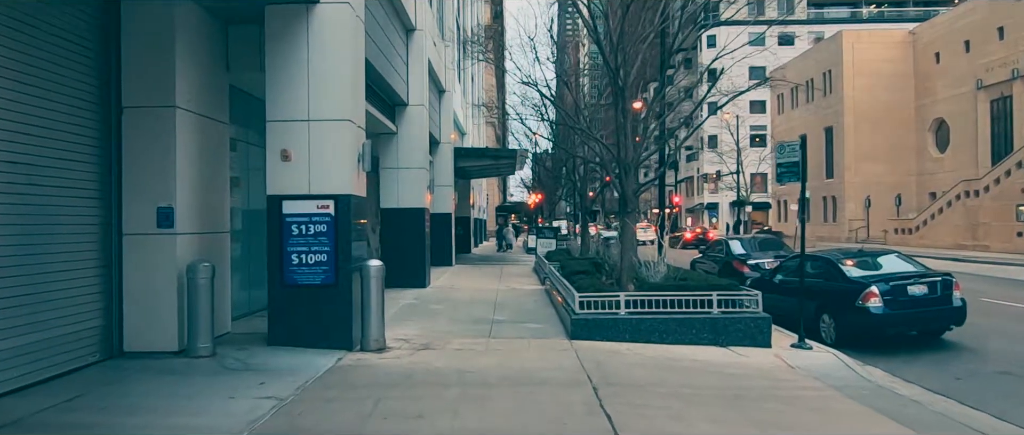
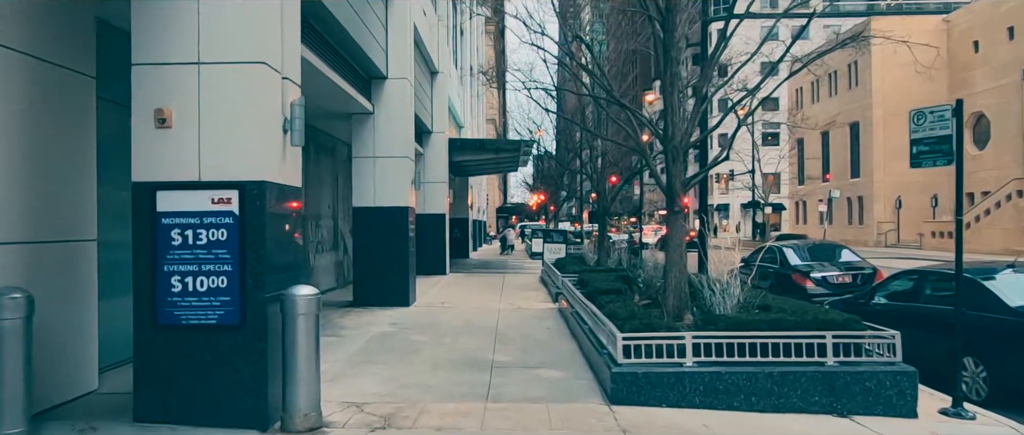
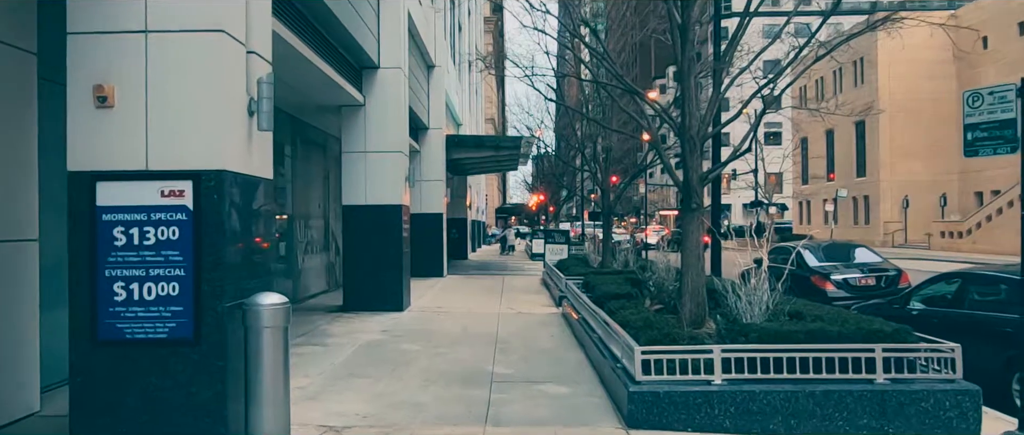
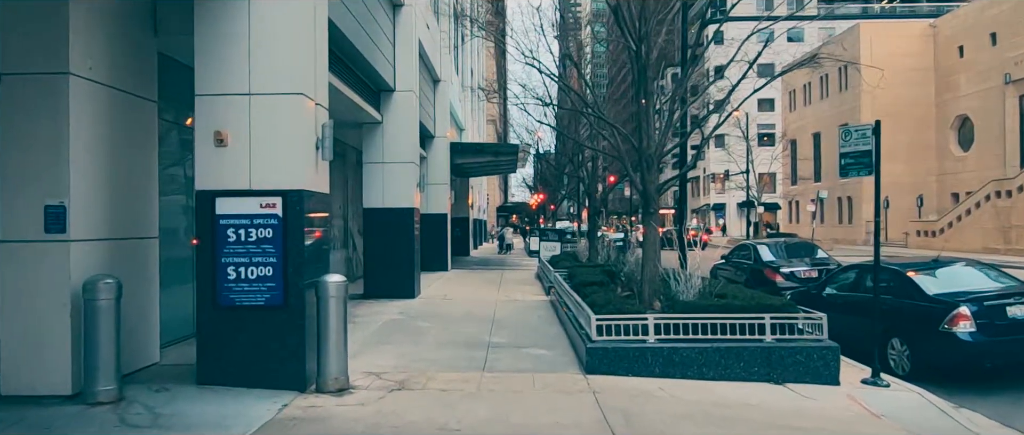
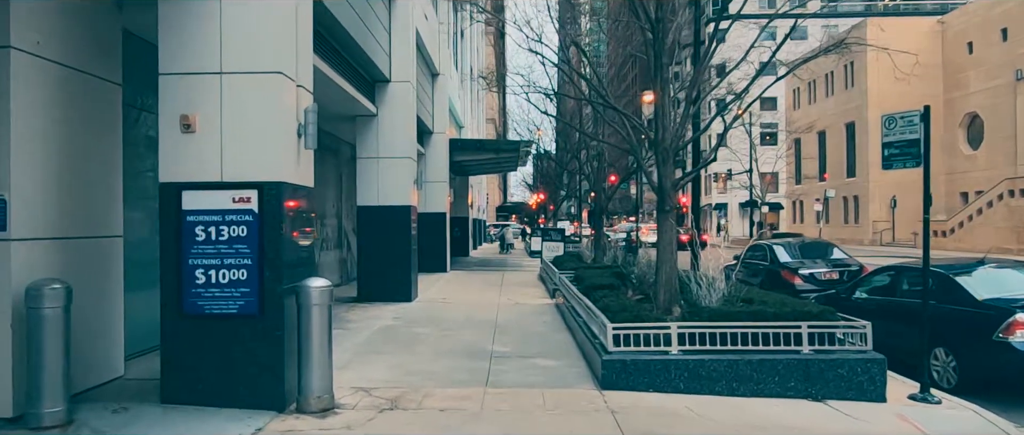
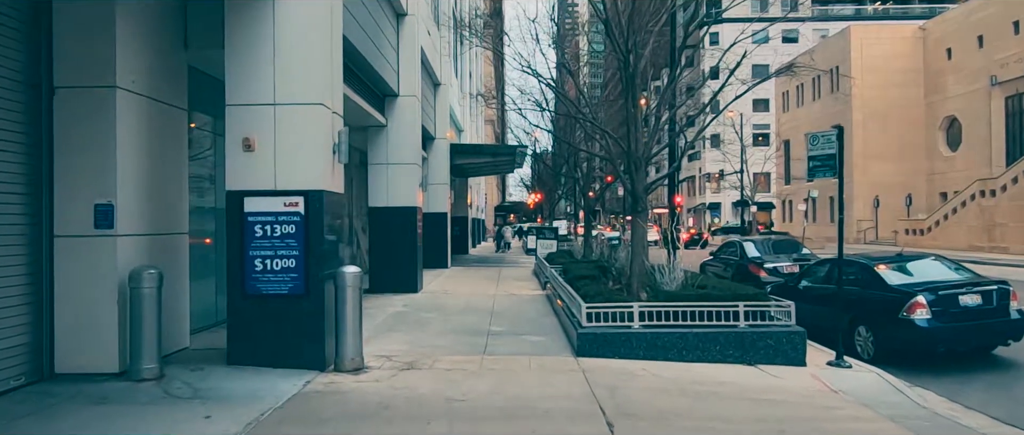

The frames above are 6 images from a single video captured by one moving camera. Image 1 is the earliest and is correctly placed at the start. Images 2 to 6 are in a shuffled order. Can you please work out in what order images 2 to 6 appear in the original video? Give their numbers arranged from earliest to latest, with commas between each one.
6, 4, 5, 2, 3
